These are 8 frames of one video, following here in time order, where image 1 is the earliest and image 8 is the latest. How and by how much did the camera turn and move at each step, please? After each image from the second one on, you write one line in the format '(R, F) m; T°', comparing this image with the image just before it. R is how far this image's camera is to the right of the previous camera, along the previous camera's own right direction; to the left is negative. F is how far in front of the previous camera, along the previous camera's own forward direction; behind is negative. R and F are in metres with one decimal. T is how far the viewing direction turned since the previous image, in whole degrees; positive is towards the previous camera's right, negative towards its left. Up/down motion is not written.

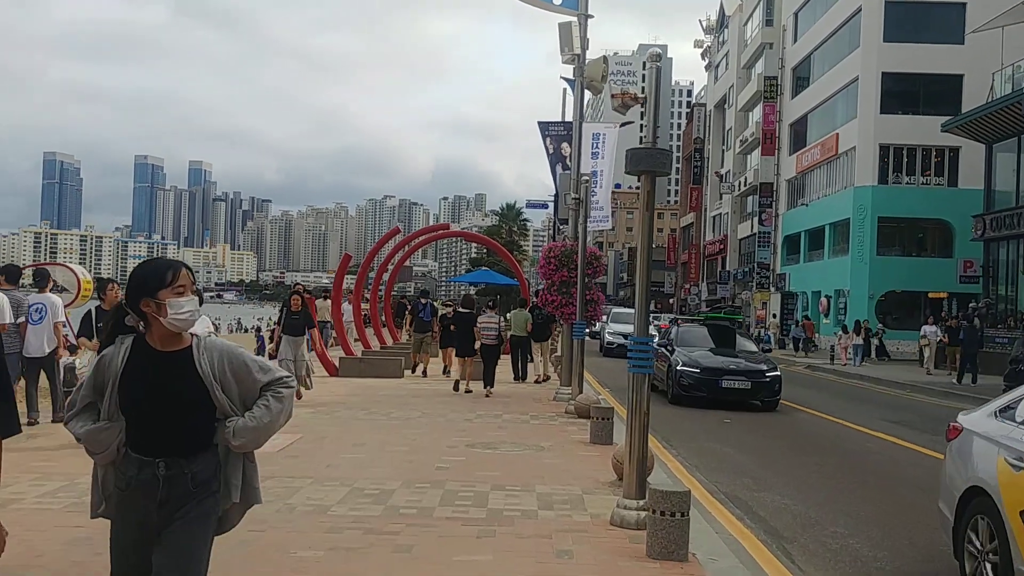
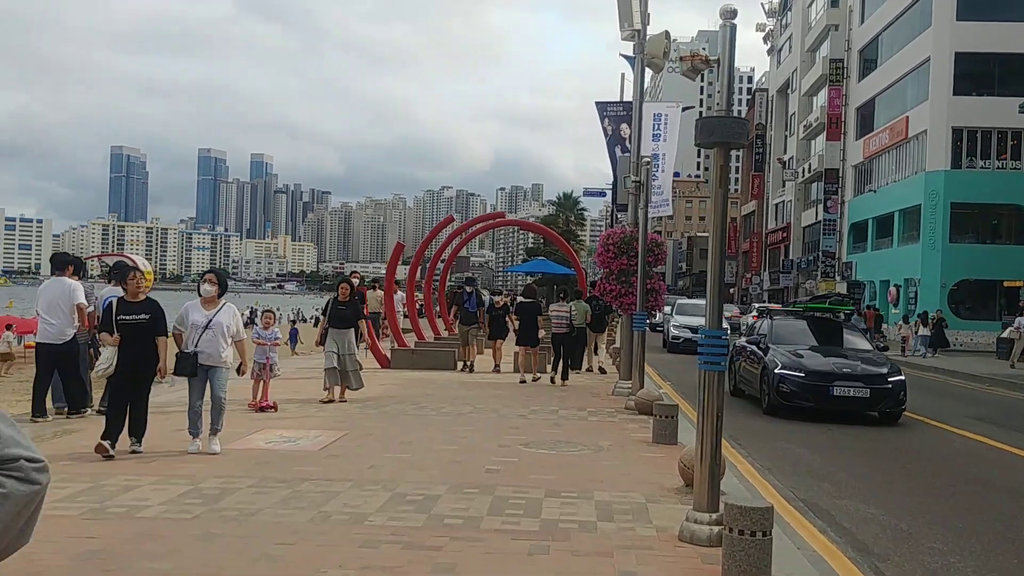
(0.0, +0.7) m; -3°
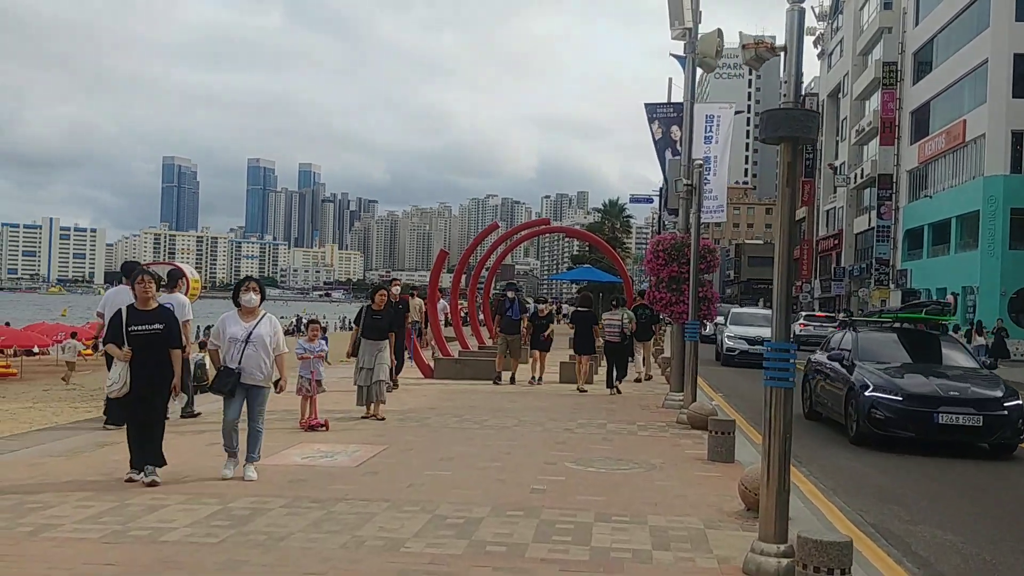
(0.0, +0.5) m; -3°
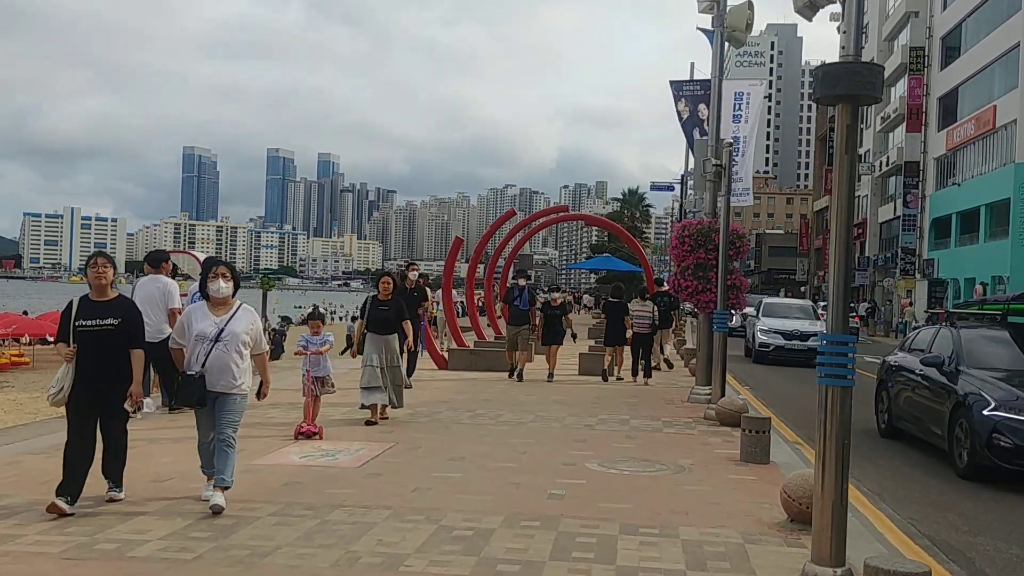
(0.0, +0.7) m; -1°
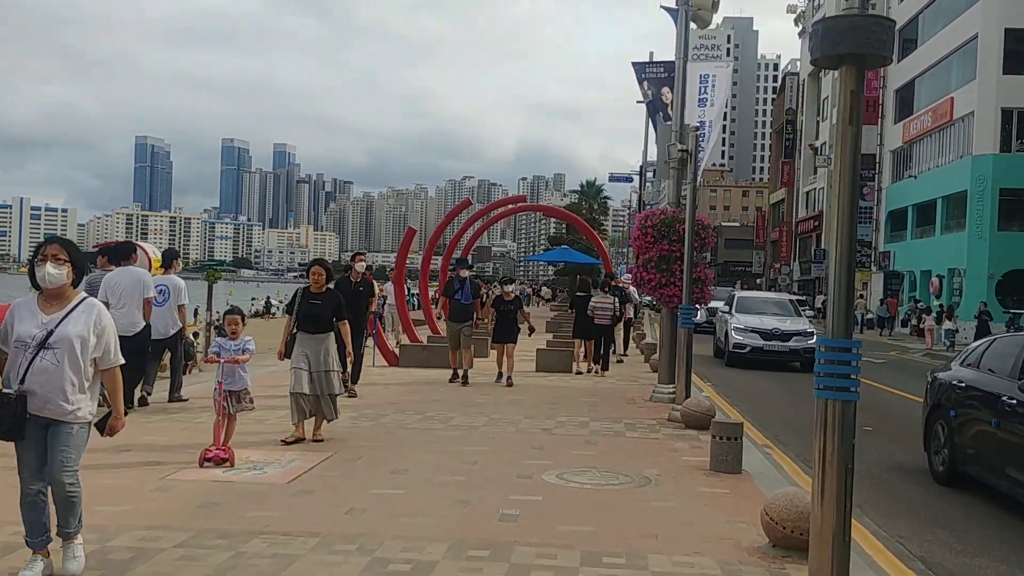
(+0.1, +0.8) m; +2°
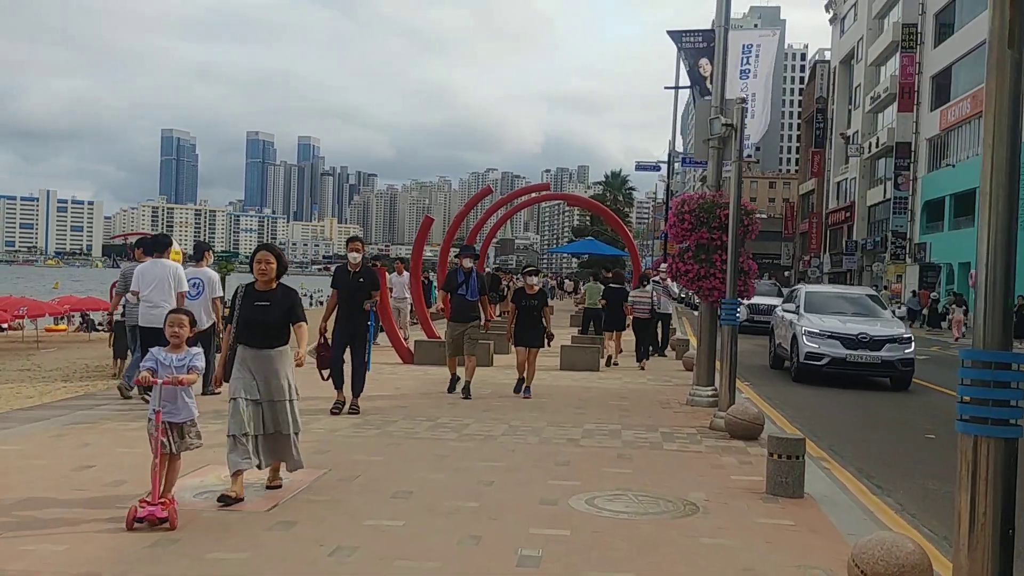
(0.0, +1.2) m; -1°
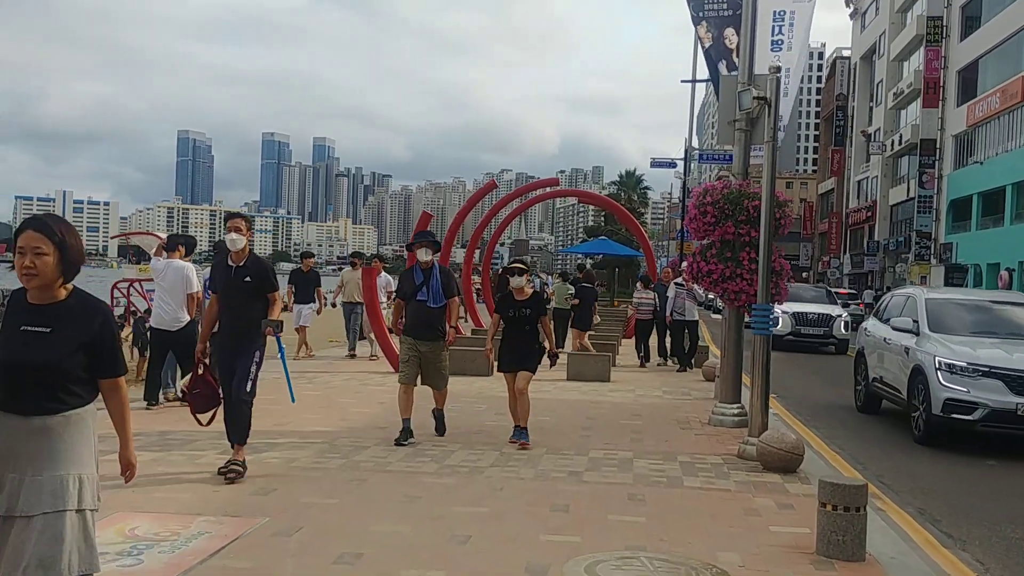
(+0.2, +1.5) m; -1°
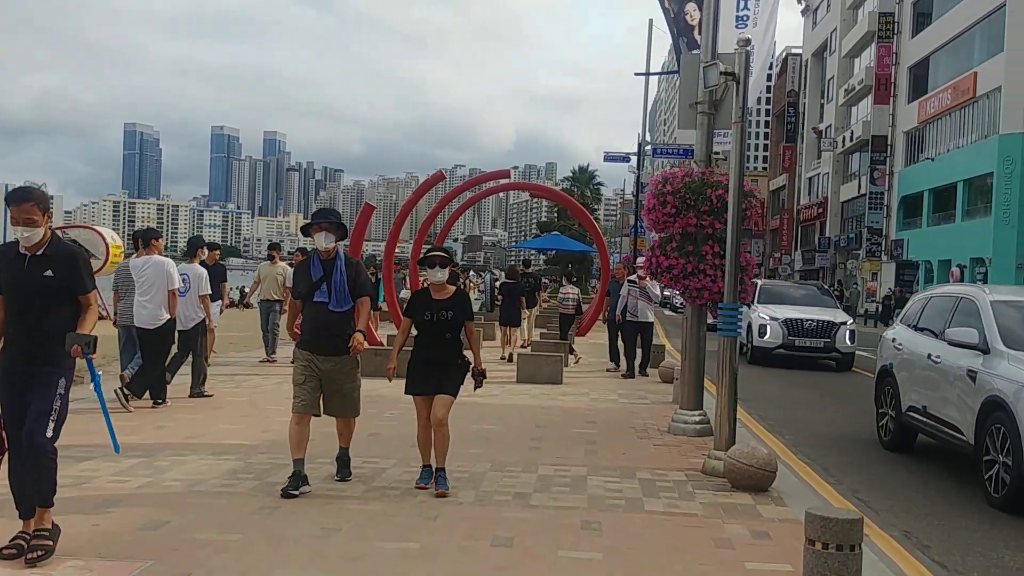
(+0.1, +0.9) m; +3°
